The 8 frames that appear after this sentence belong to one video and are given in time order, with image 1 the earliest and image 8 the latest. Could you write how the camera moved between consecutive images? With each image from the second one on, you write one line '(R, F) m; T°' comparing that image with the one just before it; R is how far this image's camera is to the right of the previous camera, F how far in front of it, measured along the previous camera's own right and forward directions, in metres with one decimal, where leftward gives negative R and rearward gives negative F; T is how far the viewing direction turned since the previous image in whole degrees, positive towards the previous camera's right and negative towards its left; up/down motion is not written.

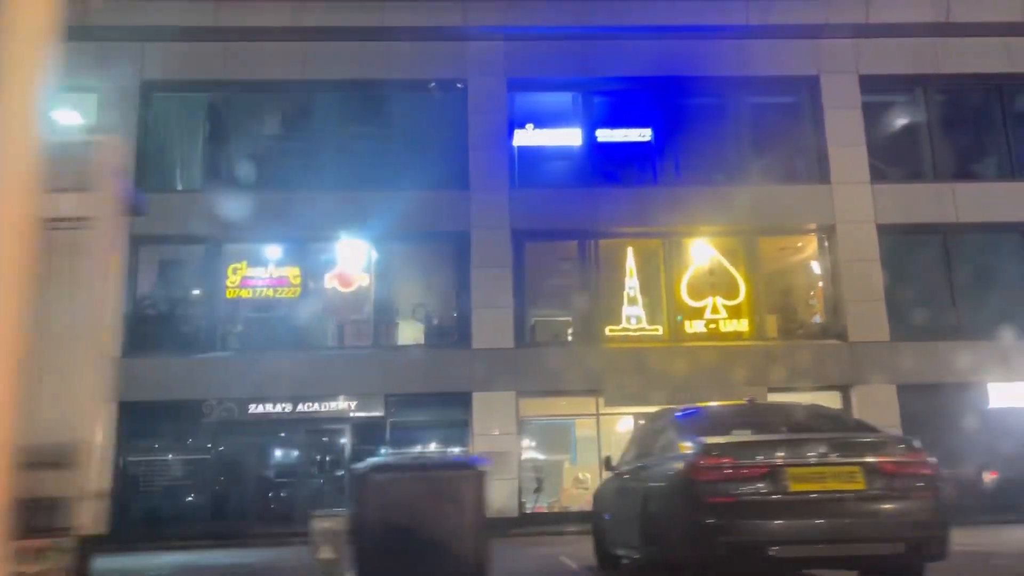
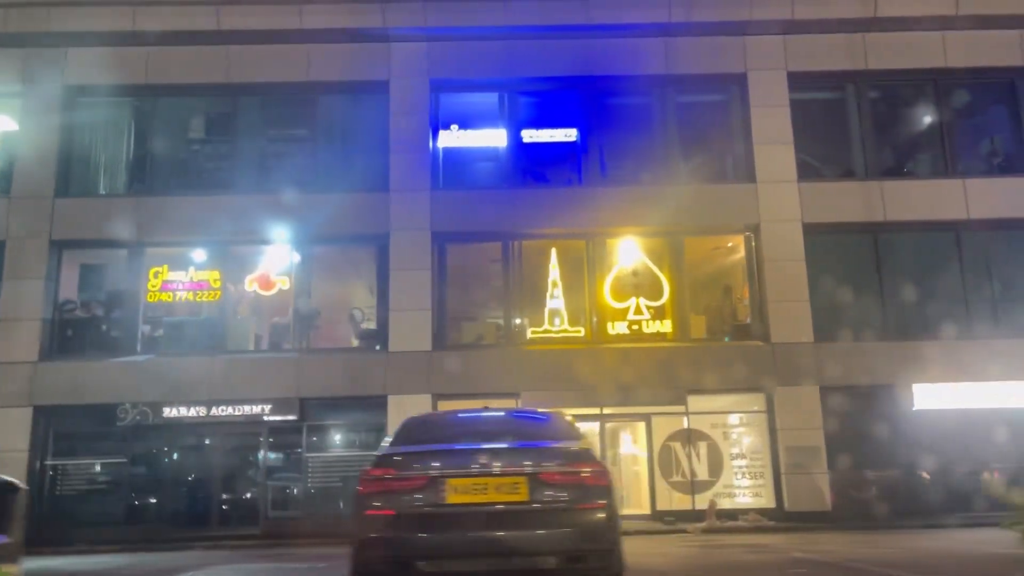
(+2.0, +0.1) m; -1°
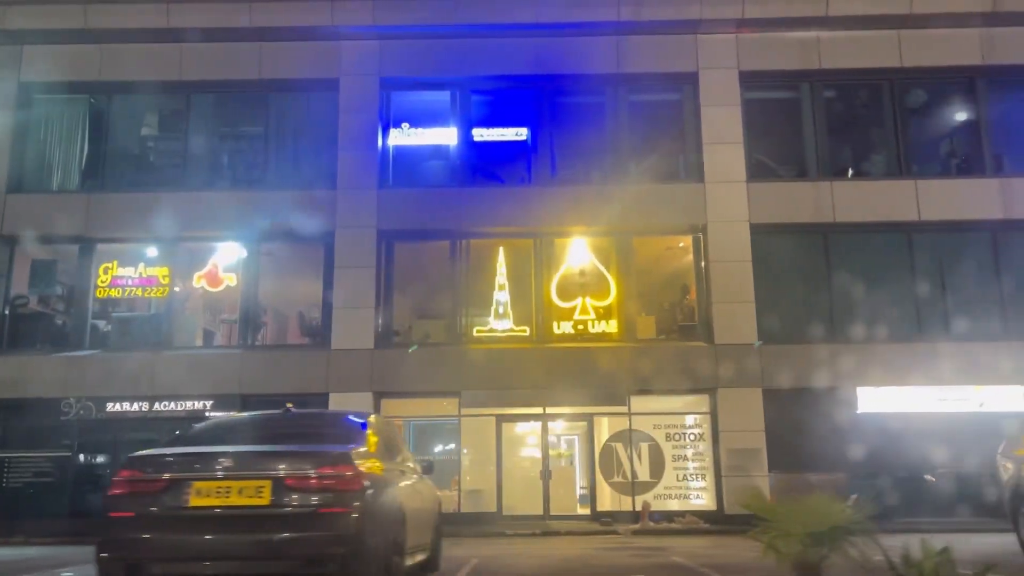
(+1.5, 0.0) m; -1°
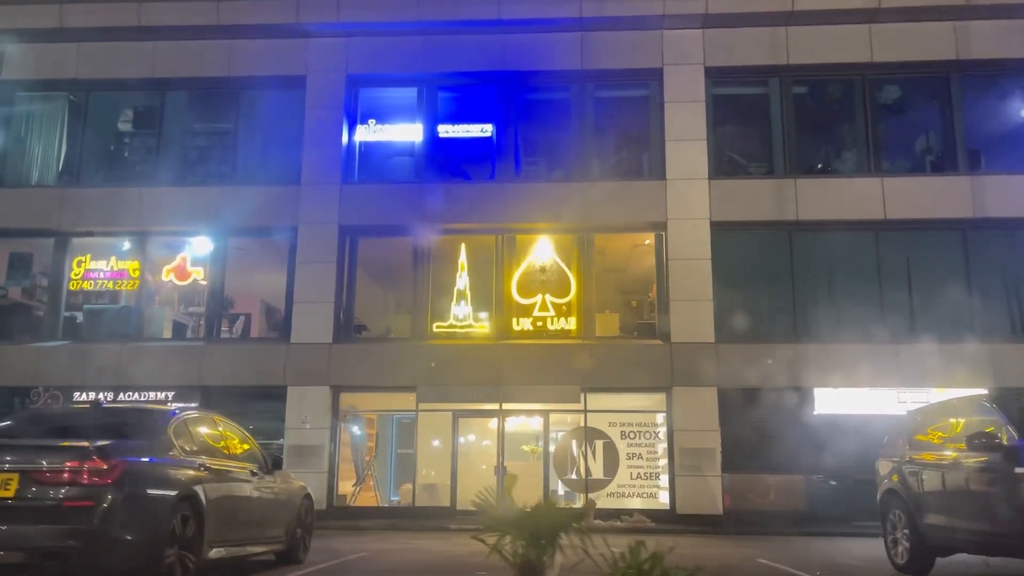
(+1.7, 0.0) m; -3°
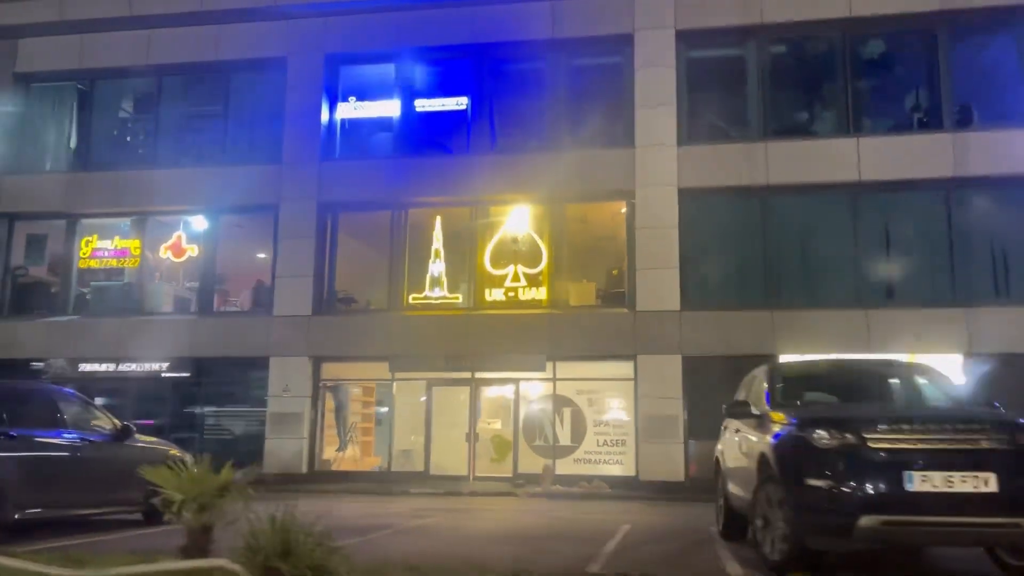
(+2.5, -0.2) m; -6°
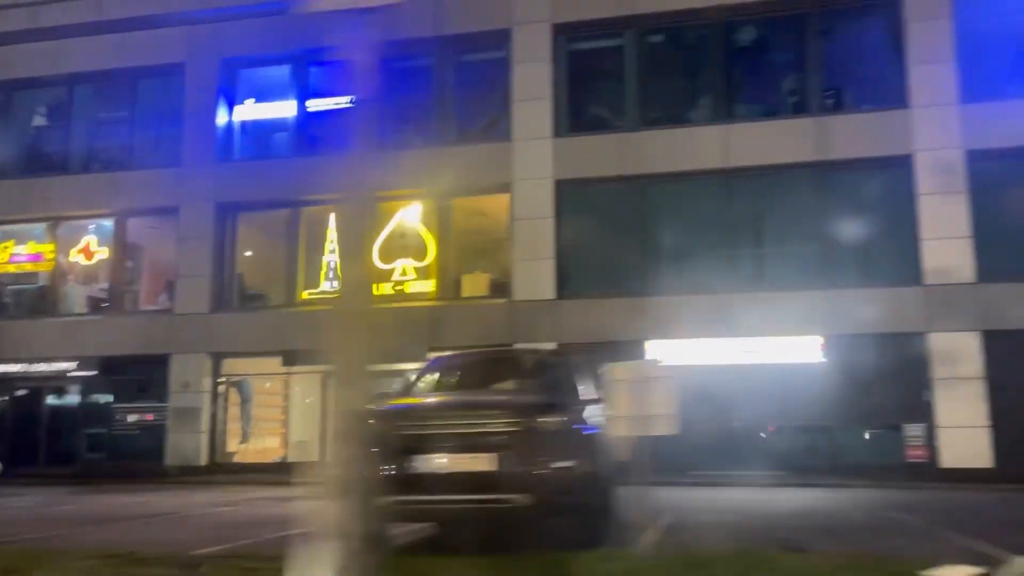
(+2.9, -0.4) m; -2°
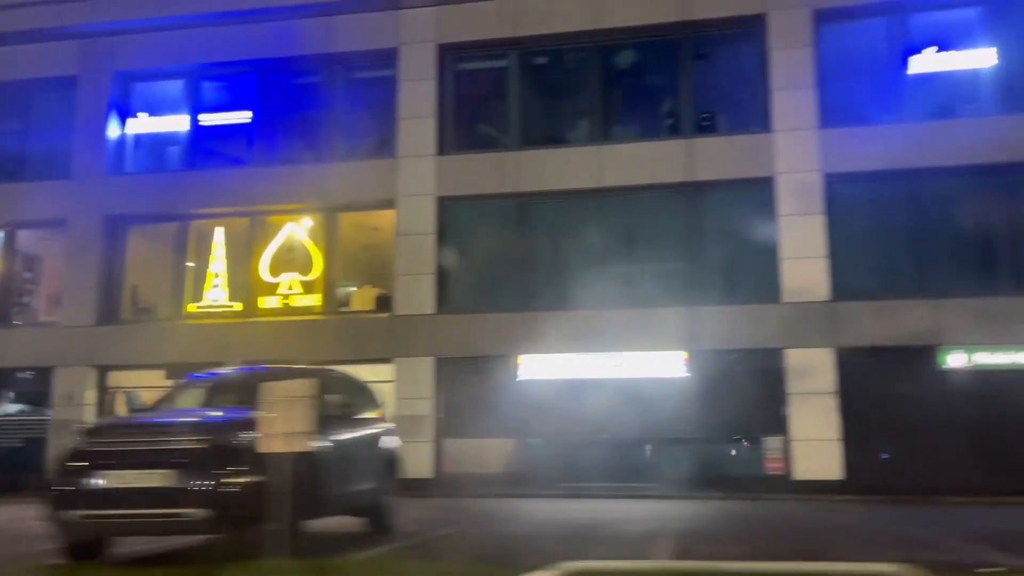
(+1.8, -0.4) m; +2°
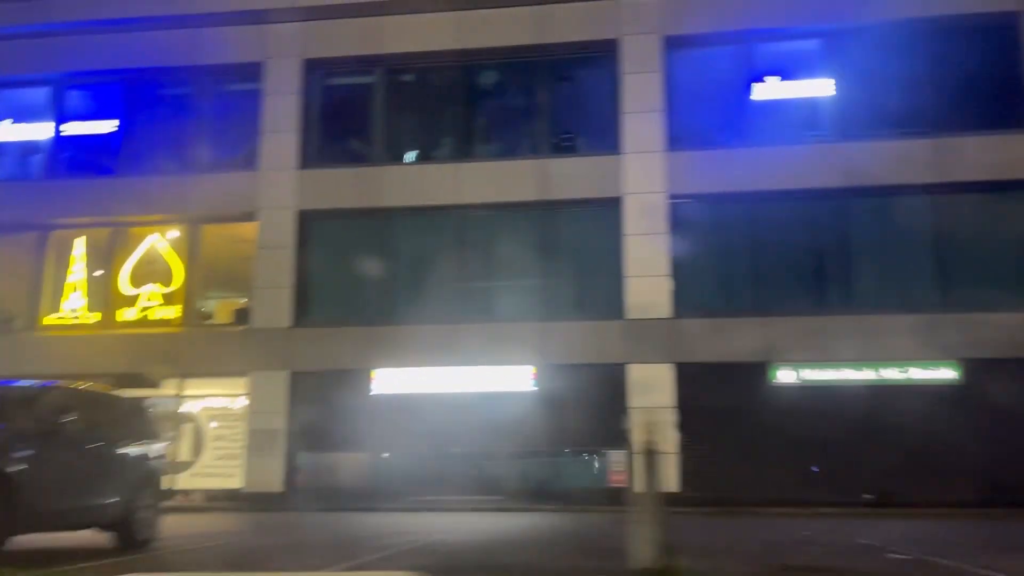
(+1.9, -0.3) m; +3°
